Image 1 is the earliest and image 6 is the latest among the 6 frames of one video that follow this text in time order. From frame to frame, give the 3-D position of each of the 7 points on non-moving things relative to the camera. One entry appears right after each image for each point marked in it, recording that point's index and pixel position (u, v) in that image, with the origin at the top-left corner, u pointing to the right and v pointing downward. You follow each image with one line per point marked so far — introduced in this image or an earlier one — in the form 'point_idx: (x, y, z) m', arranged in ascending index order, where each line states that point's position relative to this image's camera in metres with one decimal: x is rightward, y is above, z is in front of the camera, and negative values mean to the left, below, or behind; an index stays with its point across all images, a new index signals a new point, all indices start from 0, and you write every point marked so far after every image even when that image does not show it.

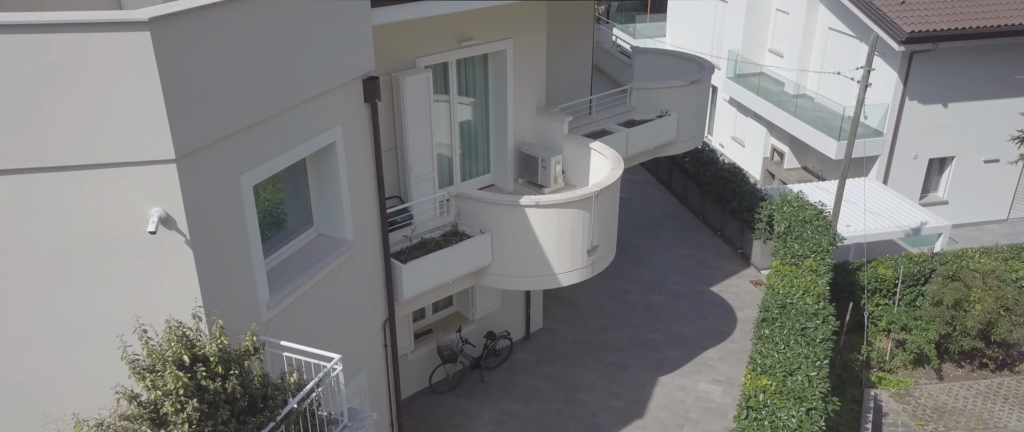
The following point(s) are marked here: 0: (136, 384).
0: (-2.8, -1.3, +5.6) m
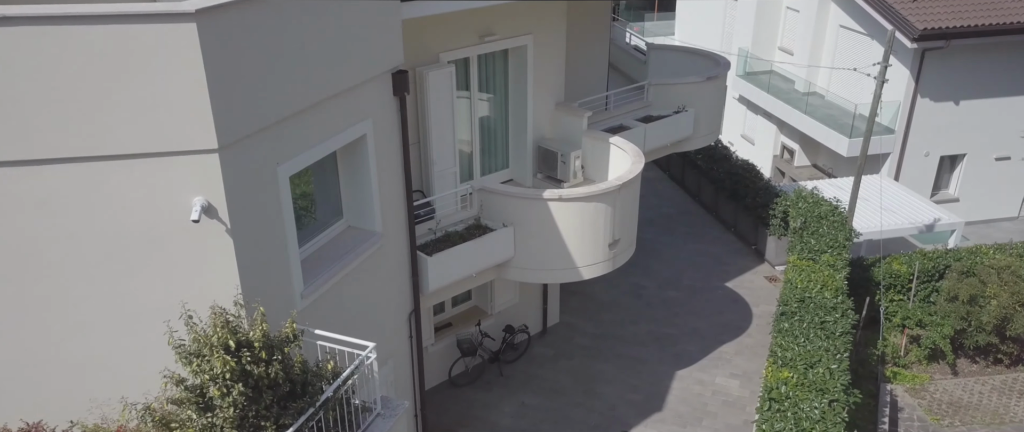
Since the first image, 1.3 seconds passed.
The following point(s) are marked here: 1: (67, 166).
0: (-2.5, -1.2, +5.8) m
1: (-3.6, +0.4, +5.9) m
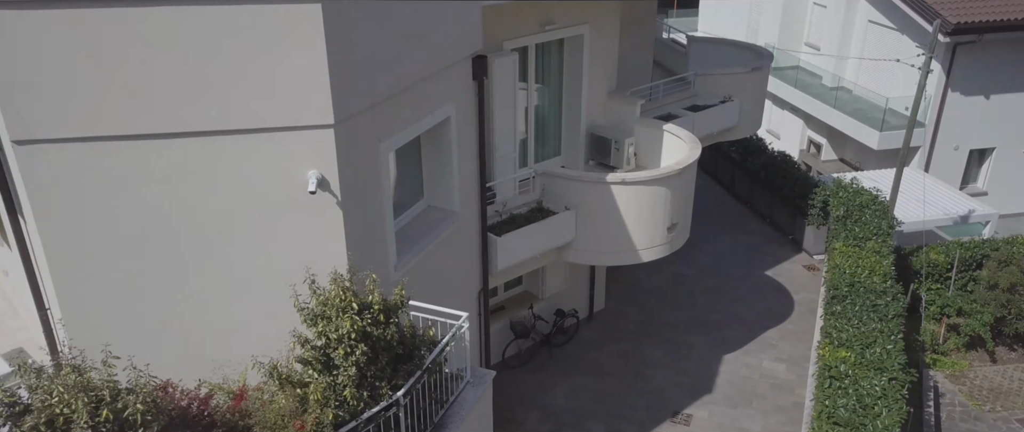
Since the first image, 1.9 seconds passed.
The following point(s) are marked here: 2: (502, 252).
0: (-1.7, -0.9, +6.1) m
1: (-2.7, +0.6, +6.3) m
2: (-0.1, -0.5, +10.3) m
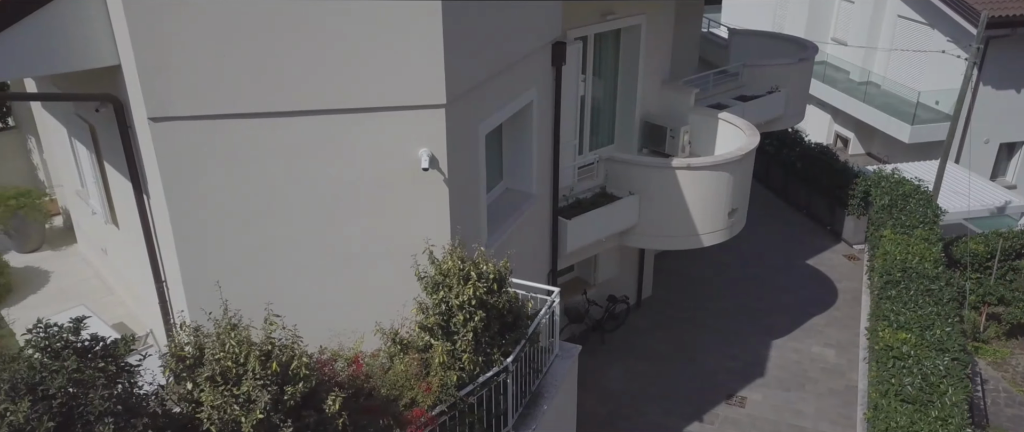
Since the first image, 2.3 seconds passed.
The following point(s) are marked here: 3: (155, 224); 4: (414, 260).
0: (-0.7, -0.7, +6.4) m
1: (-1.7, +0.9, +6.6) m
2: (+0.8, -0.3, +10.6) m
3: (-3.4, -0.1, +7.1) m
4: (-0.9, -0.4, +7.4) m
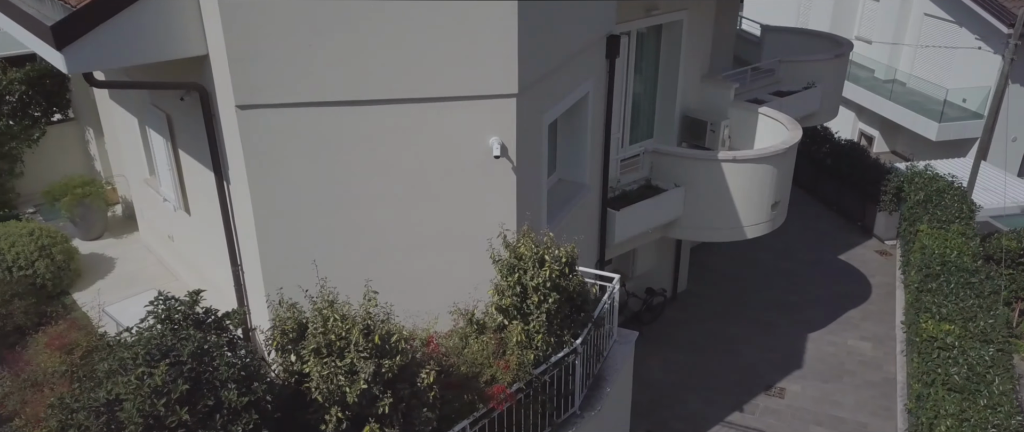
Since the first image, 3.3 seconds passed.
0: (-0.1, -0.6, +6.7) m
1: (-1.1, +1.0, +6.9) m
2: (+1.5, -0.1, +10.8) m
3: (-2.7, +0.1, +7.4) m
4: (-0.3, -0.3, +7.7) m
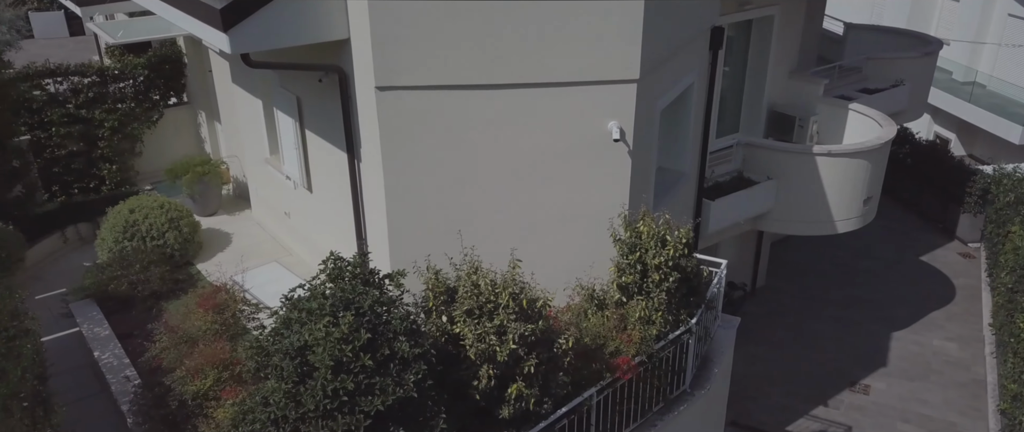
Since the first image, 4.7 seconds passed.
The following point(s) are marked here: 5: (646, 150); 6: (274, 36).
0: (+1.0, -0.4, +6.9) m
1: (+0.1, +1.2, +7.2) m
2: (+2.9, 0.0, +10.9) m
3: (-1.5, +0.3, +7.9) m
4: (+0.9, -0.1, +8.0) m
5: (+1.5, +0.7, +8.2) m
6: (-2.2, +1.7, +7.0) m
